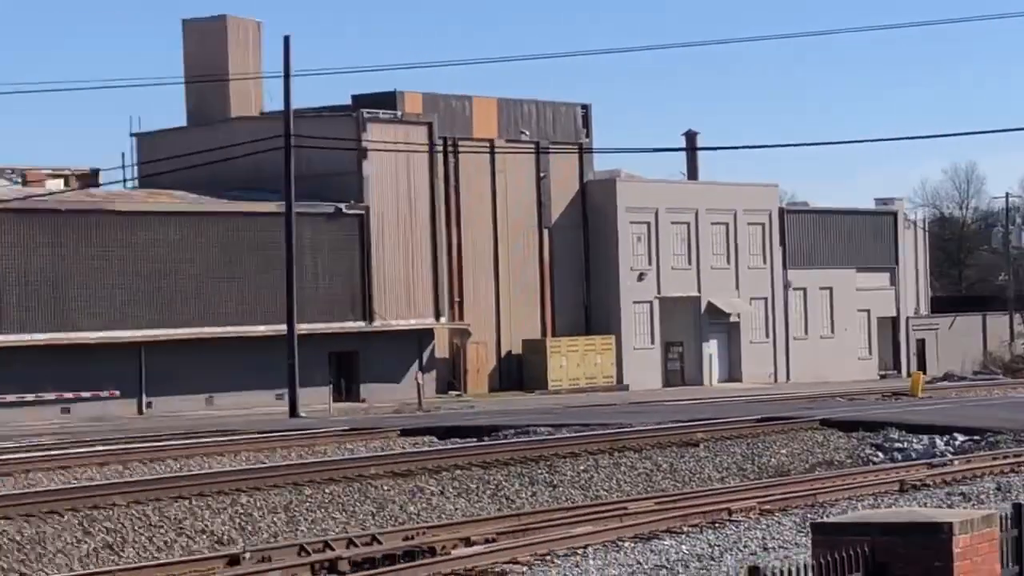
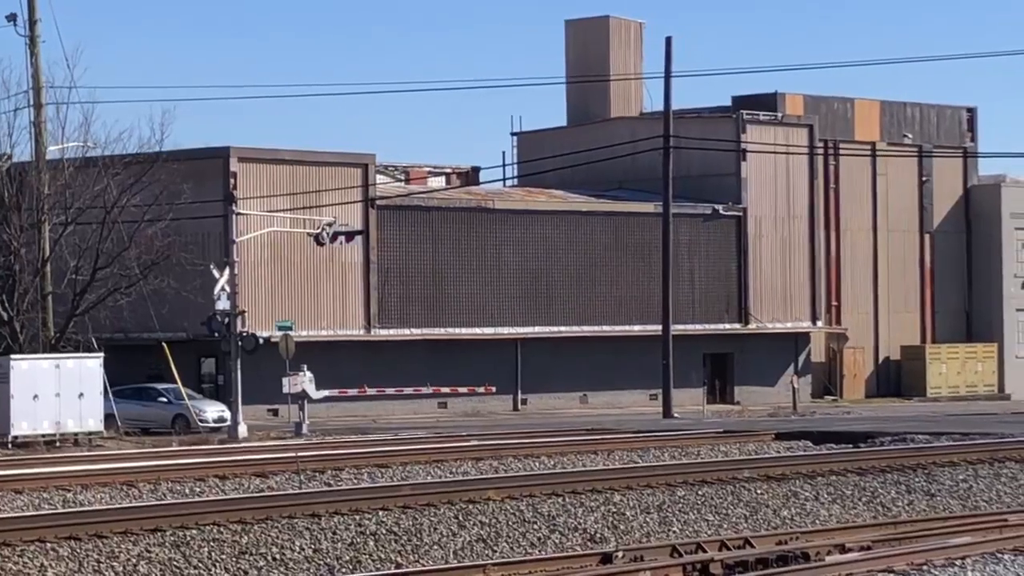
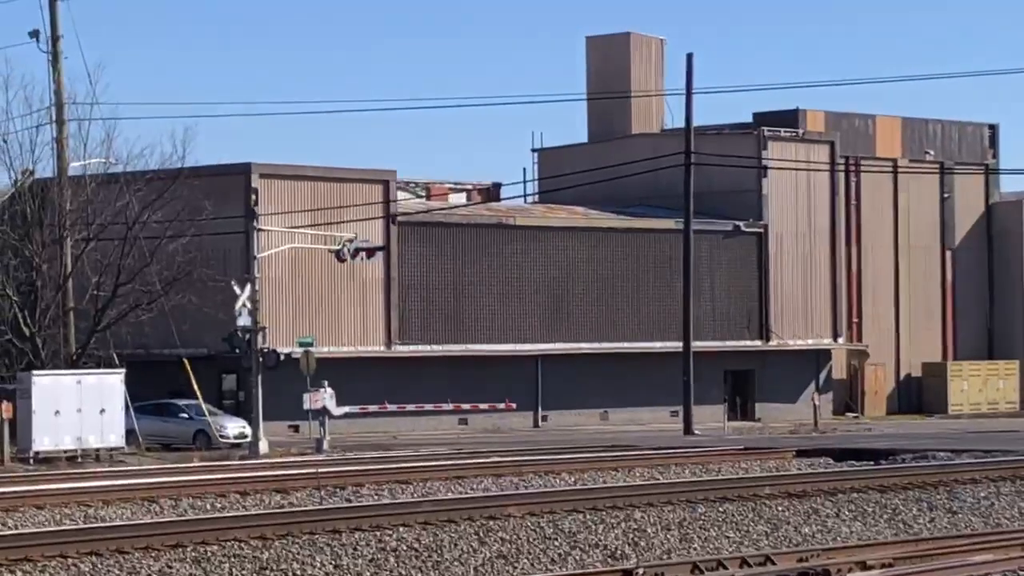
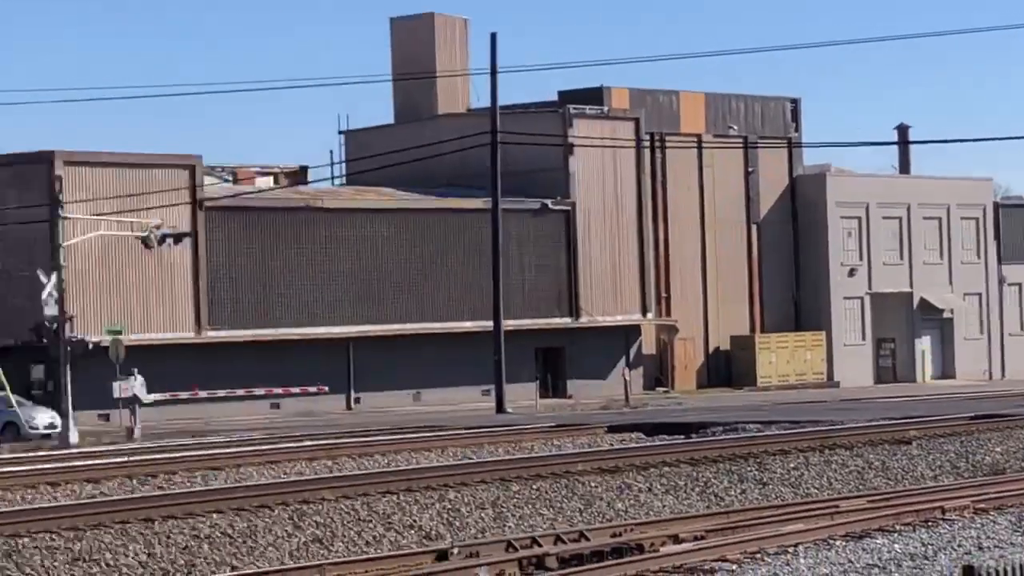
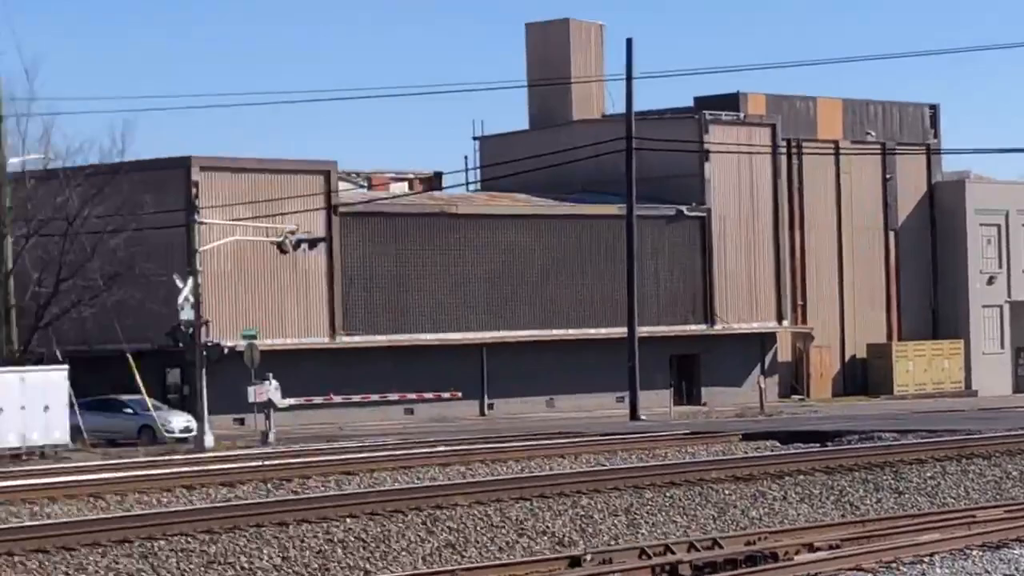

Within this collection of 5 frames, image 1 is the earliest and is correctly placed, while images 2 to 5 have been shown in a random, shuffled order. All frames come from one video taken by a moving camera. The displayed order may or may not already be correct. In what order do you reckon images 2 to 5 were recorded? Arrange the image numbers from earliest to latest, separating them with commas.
4, 5, 3, 2
